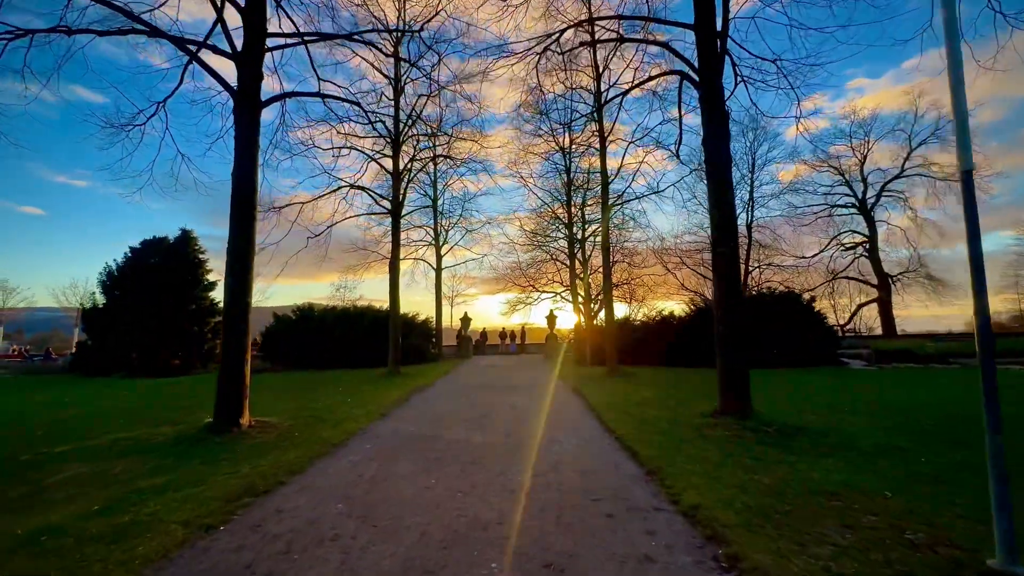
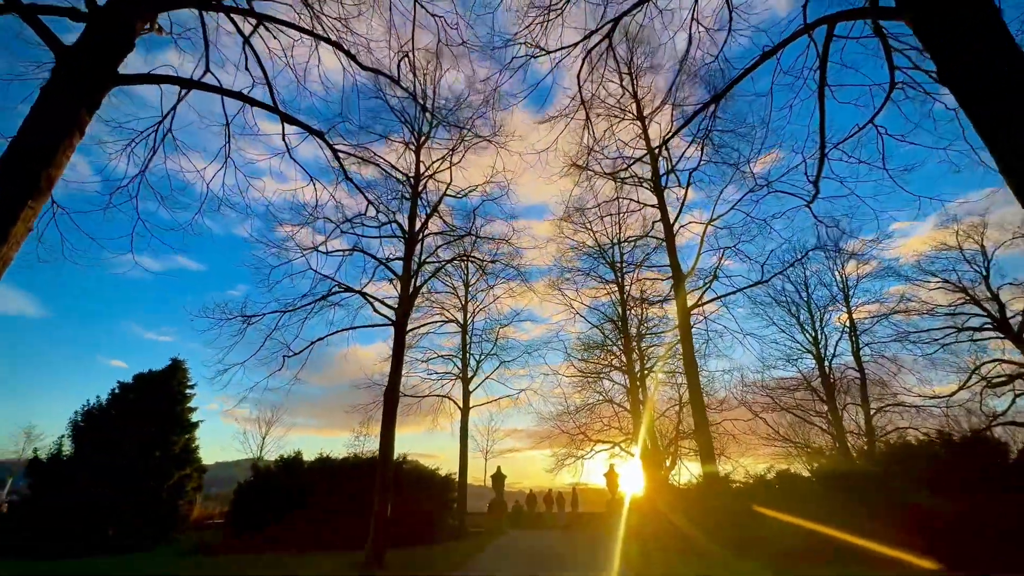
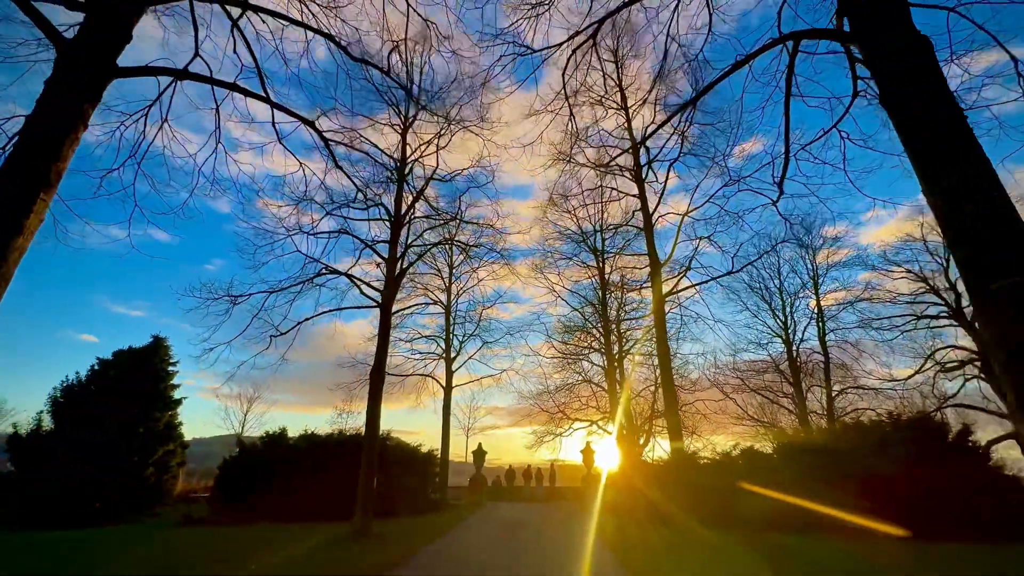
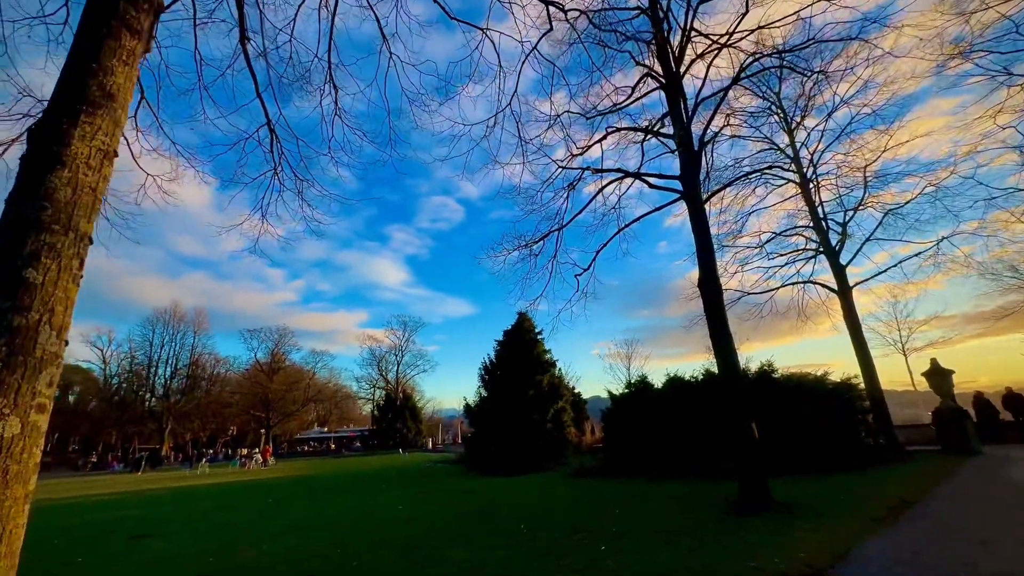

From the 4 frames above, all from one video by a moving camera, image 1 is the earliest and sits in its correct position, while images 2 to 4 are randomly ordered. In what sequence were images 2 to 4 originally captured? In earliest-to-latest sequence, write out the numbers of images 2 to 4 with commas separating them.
3, 2, 4
